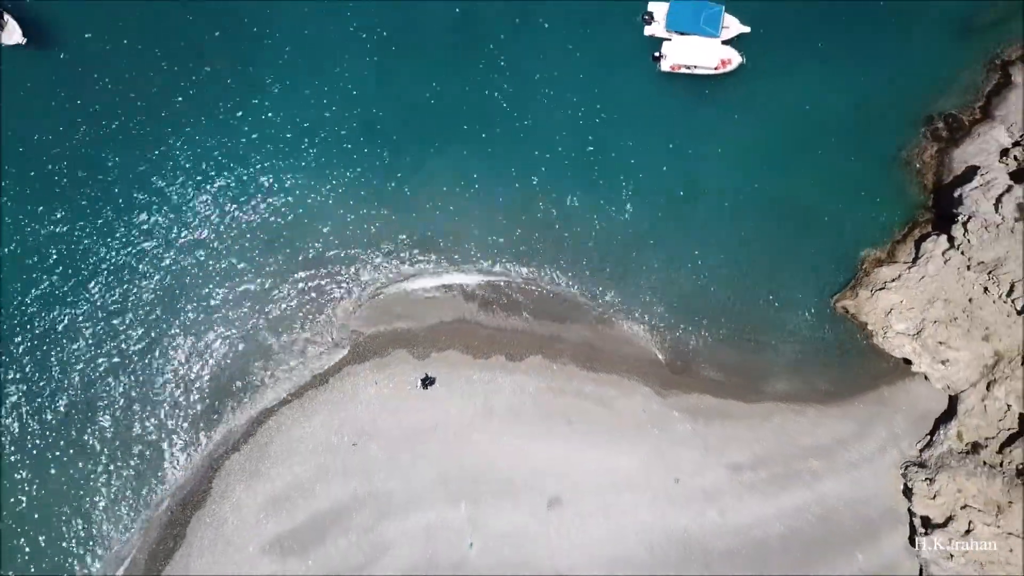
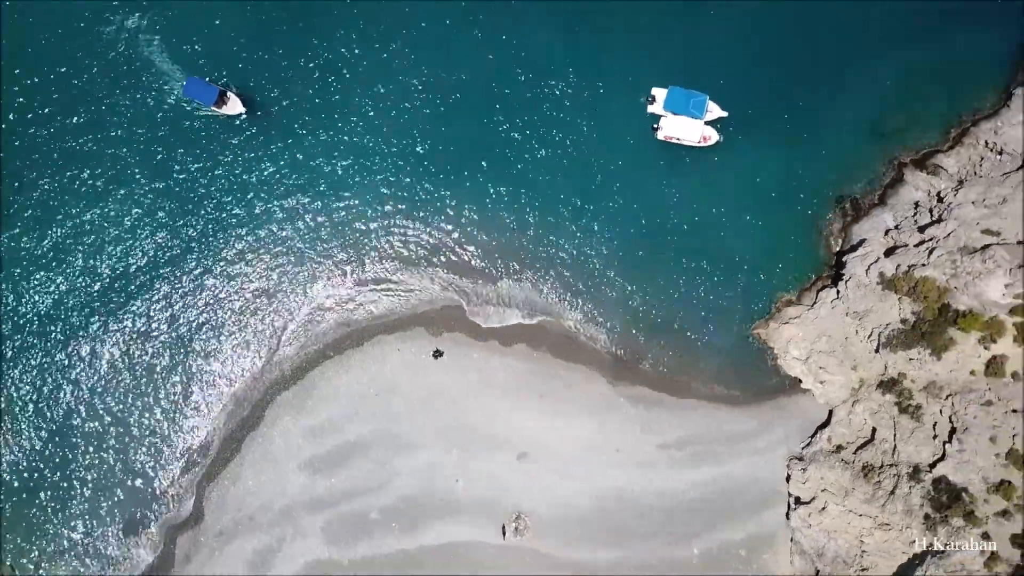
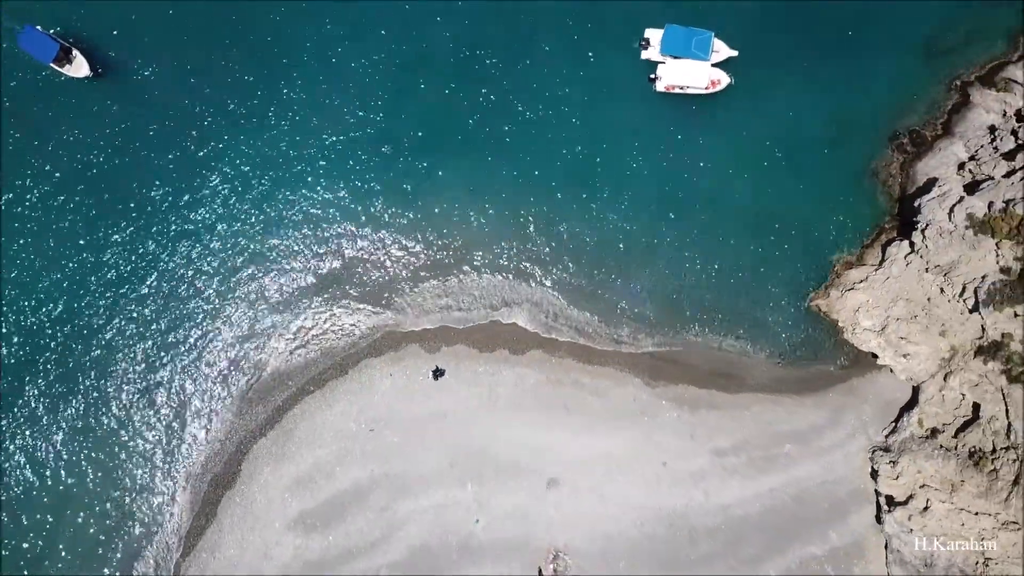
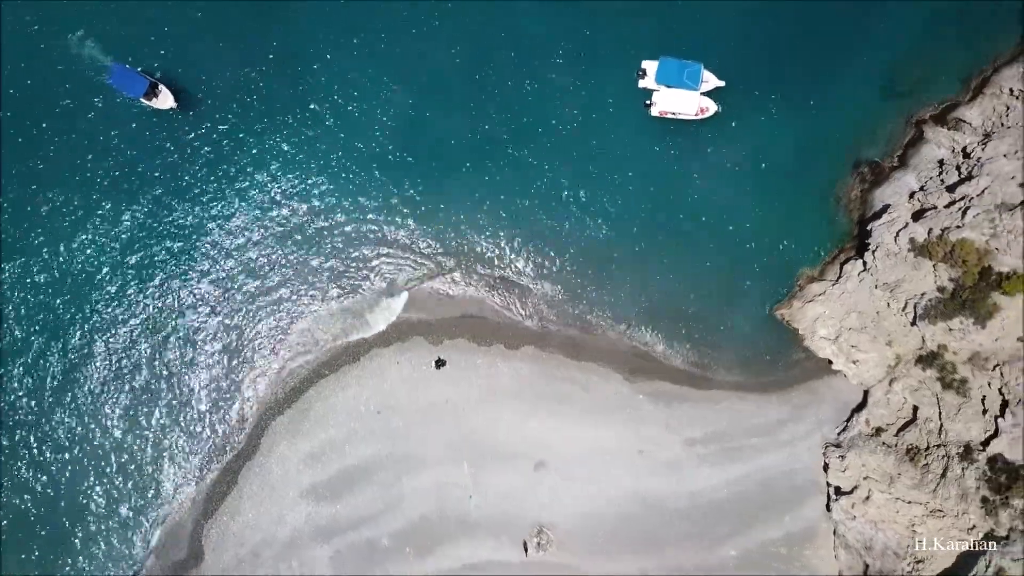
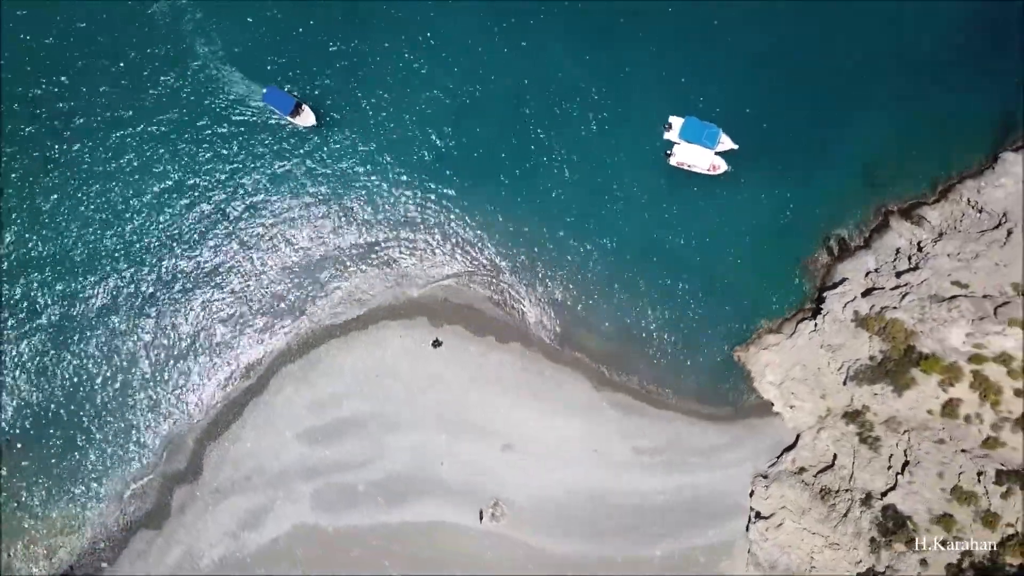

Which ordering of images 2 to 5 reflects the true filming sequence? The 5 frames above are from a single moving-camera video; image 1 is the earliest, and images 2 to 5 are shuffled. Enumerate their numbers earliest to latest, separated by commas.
3, 4, 2, 5
